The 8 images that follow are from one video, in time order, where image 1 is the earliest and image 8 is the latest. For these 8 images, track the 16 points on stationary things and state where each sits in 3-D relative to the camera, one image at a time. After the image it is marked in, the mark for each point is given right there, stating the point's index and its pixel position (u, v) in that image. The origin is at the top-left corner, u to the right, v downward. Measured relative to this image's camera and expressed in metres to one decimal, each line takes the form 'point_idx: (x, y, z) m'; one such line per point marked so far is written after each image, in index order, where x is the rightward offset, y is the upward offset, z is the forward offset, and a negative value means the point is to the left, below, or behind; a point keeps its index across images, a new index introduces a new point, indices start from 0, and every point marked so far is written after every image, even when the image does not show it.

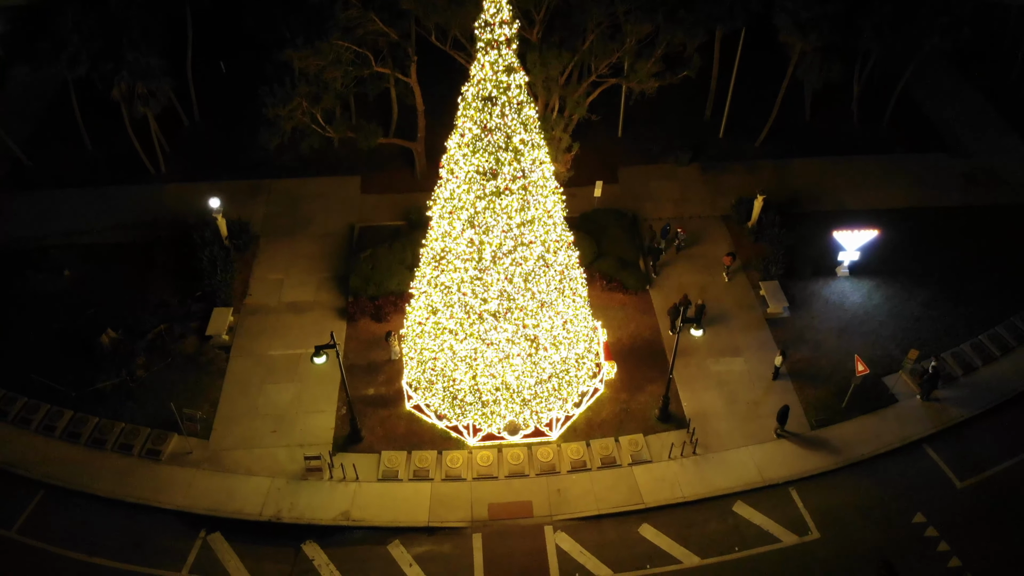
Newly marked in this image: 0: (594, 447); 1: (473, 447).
0: (+2.1, -4.1, +19.0) m
1: (-1.0, -4.1, +19.0) m
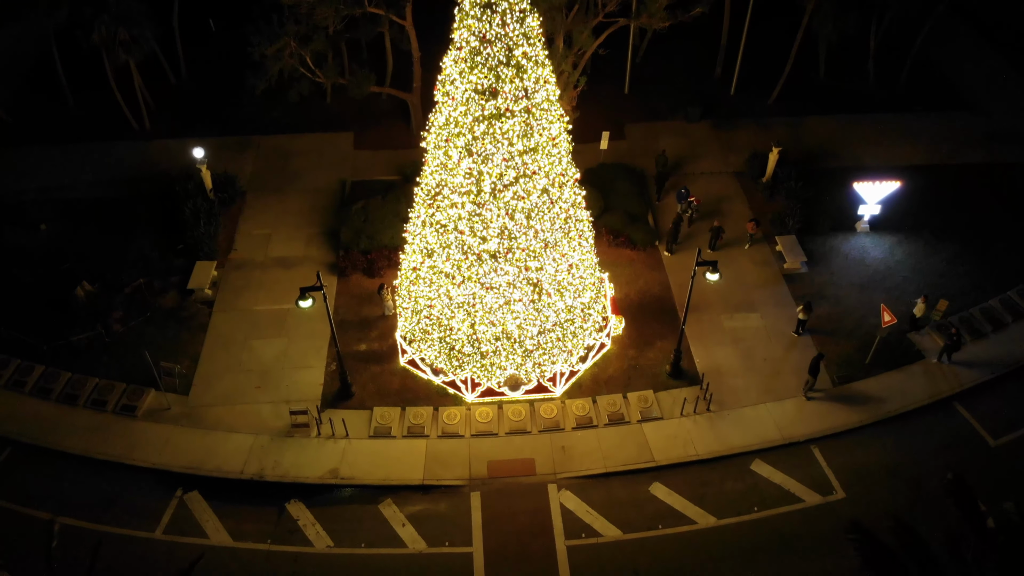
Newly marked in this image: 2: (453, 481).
0: (+2.1, -2.8, +17.7) m
1: (-1.0, -2.8, +17.7) m
2: (-1.3, -4.3, +16.2) m
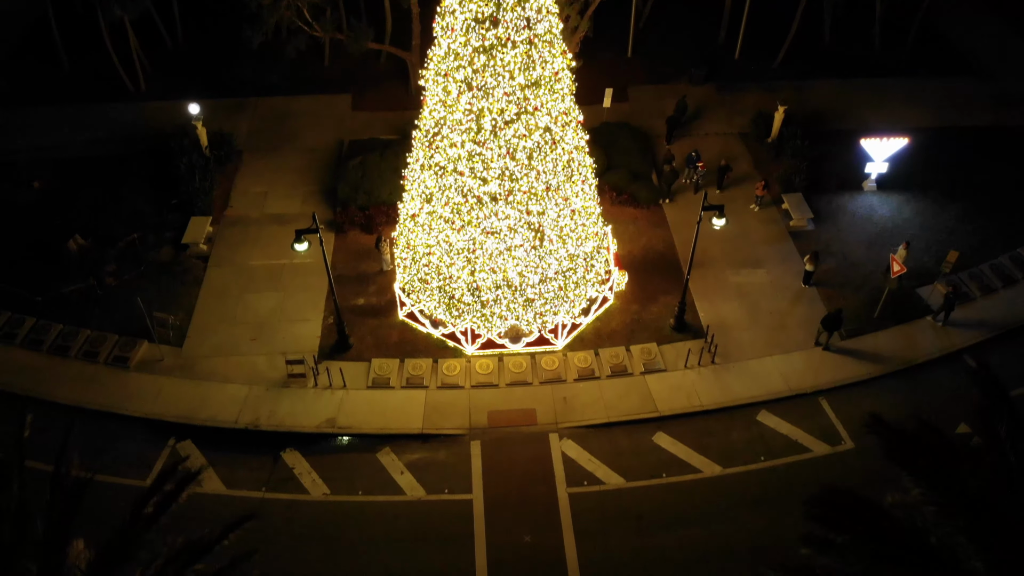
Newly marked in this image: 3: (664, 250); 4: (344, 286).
0: (+2.2, -1.6, +17.4) m
1: (-1.0, -1.6, +17.3) m
2: (-1.3, -3.1, +15.9) m
3: (+4.1, +1.0, +19.8) m
4: (-4.3, +0.1, +18.8) m
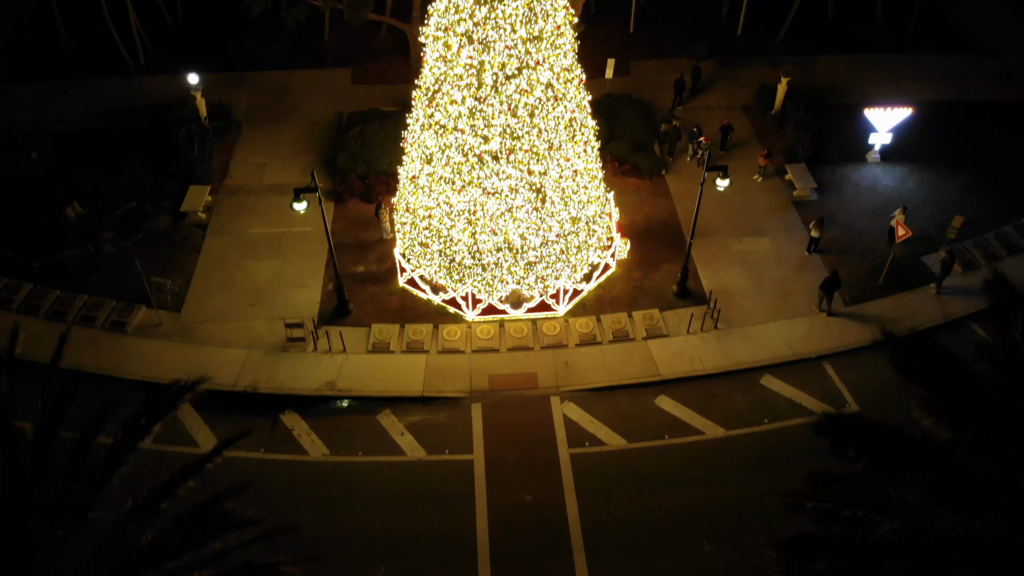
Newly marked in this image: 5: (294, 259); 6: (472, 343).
0: (+2.2, -0.8, +17.2) m
1: (-0.9, -0.8, +17.2) m
2: (-1.3, -2.2, +15.7) m
3: (+4.1, +1.9, +19.6) m
4: (-4.3, +0.9, +18.7) m
5: (-5.5, +0.7, +18.5) m
6: (-0.9, -1.2, +16.7) m
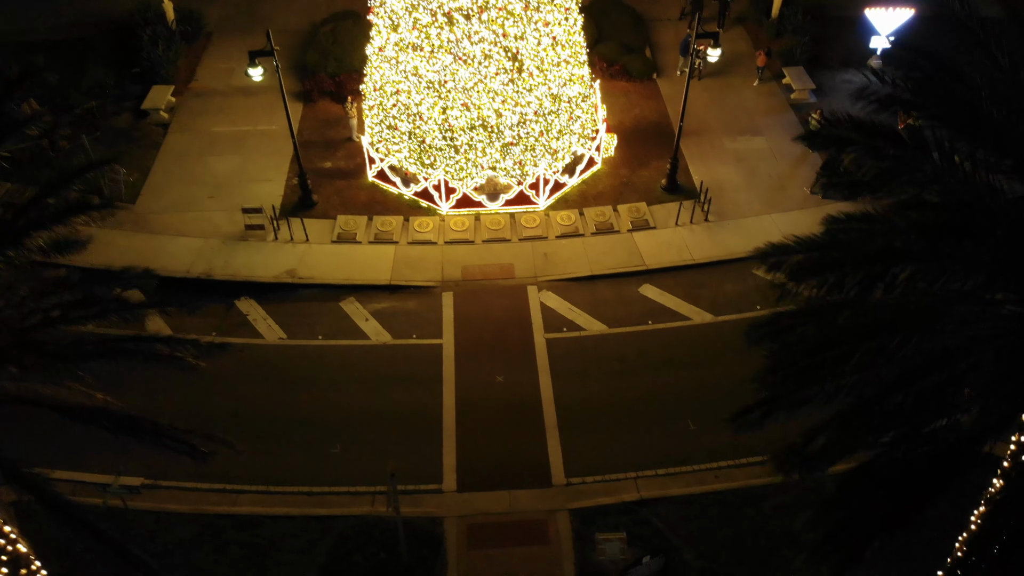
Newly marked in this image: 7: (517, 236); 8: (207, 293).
0: (+1.7, +1.6, +16.1) m
1: (-1.4, +1.6, +16.1) m
2: (-1.8, +0.1, +14.6) m
3: (+3.6, +4.2, +18.5) m
4: (-4.8, +3.3, +17.6) m
5: (-6.0, +3.1, +17.4) m
6: (-1.4, +1.1, +15.6) m
7: (+0.1, +1.1, +15.6) m
8: (-6.0, -0.1, +14.4) m
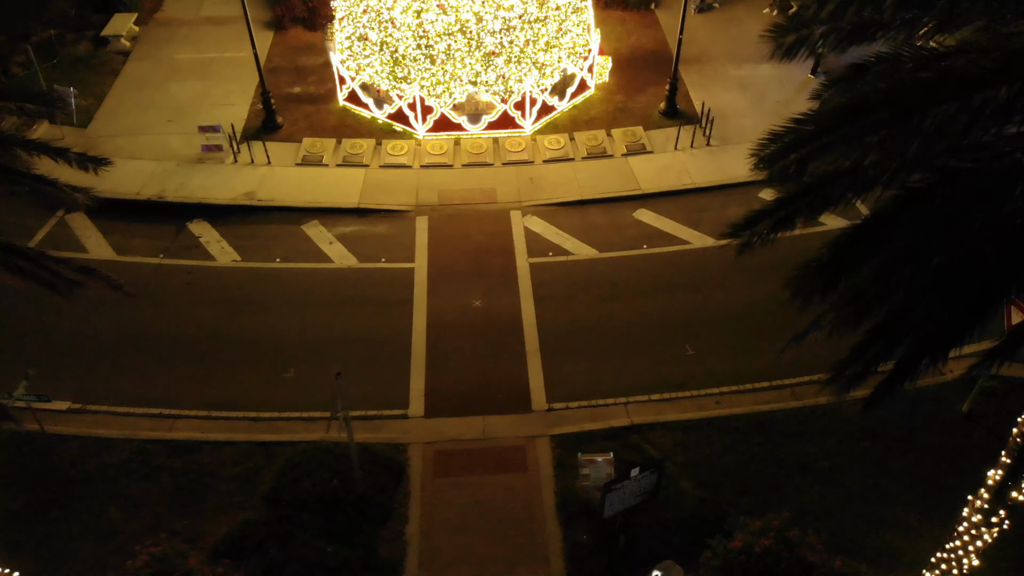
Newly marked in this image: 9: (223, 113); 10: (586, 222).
0: (+1.3, +3.0, +14.8) m
1: (-1.8, +3.0, +14.7) m
2: (-2.1, +1.5, +13.3) m
3: (+3.3, +5.6, +17.2) m
4: (-5.1, +4.7, +16.2) m
5: (-6.3, +4.5, +16.1) m
6: (-1.8, +2.5, +14.2) m
7: (-0.2, +2.5, +14.3) m
8: (-6.3, +1.3, +13.1) m
9: (-6.0, +3.6, +15.2) m
10: (+1.3, +1.2, +13.1) m
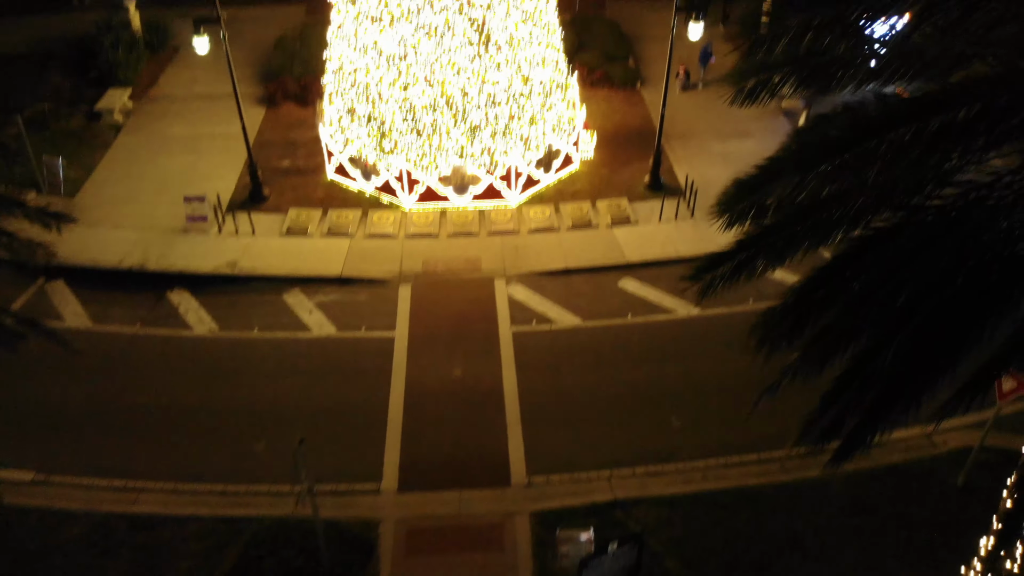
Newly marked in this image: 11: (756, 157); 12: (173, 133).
0: (+1.1, +1.5, +14.8) m
1: (-2.1, +1.6, +14.8) m
2: (-2.4, +0.3, +13.2) m
3: (+3.0, +3.9, +17.5) m
4: (-5.4, +3.1, +16.4) m
5: (-6.6, +3.0, +16.3) m
6: (-2.0, +1.2, +14.2) m
7: (-0.5, +1.1, +14.3) m
8: (-6.6, 0.0, +13.0) m
9: (-6.2, +2.1, +15.3) m
10: (+1.0, -0.1, +13.0) m
11: (+5.4, +2.9, +16.4) m
12: (-7.9, +3.6, +17.1) m
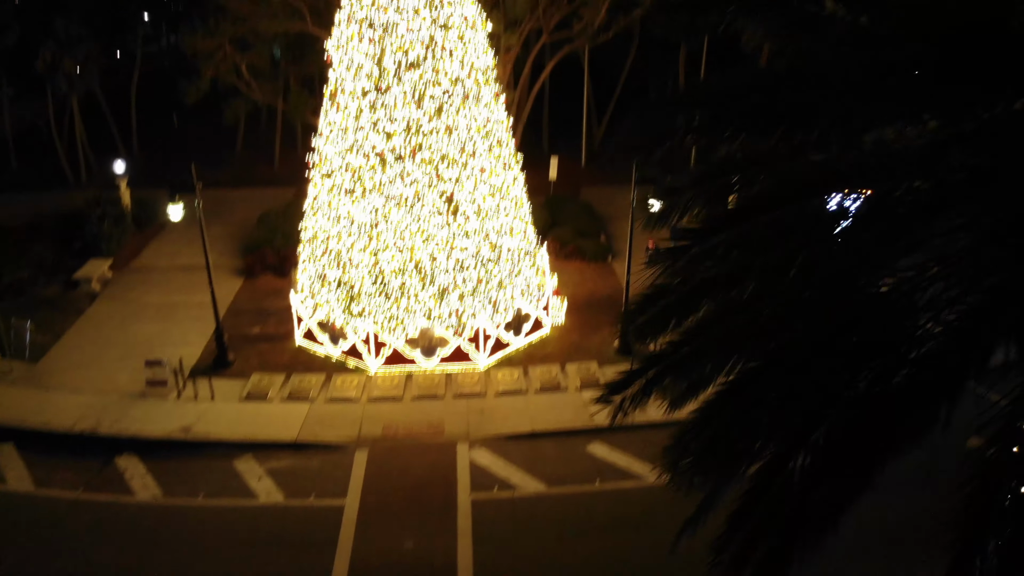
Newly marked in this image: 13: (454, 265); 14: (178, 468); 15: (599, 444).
0: (+0.4, -1.7, +14.6) m
1: (-2.7, -1.7, +14.6) m
2: (-3.0, -2.6, +12.7) m
3: (+2.4, -0.1, +17.7) m
4: (-6.0, -0.7, +16.5) m
5: (-7.3, -0.7, +16.4) m
6: (-2.7, -2.0, +13.9) m
7: (-1.1, -2.0, +14.0) m
8: (-7.2, -2.8, +12.4) m
9: (-6.9, -1.3, +15.2) m
10: (+0.4, -2.9, +12.4) m
11: (+4.8, -0.8, +16.4) m
12: (-8.5, -0.3, +17.3) m
13: (-1.1, +0.4, +14.1) m
14: (-5.5, -3.0, +12.1) m
15: (+1.5, -2.7, +12.7) m
